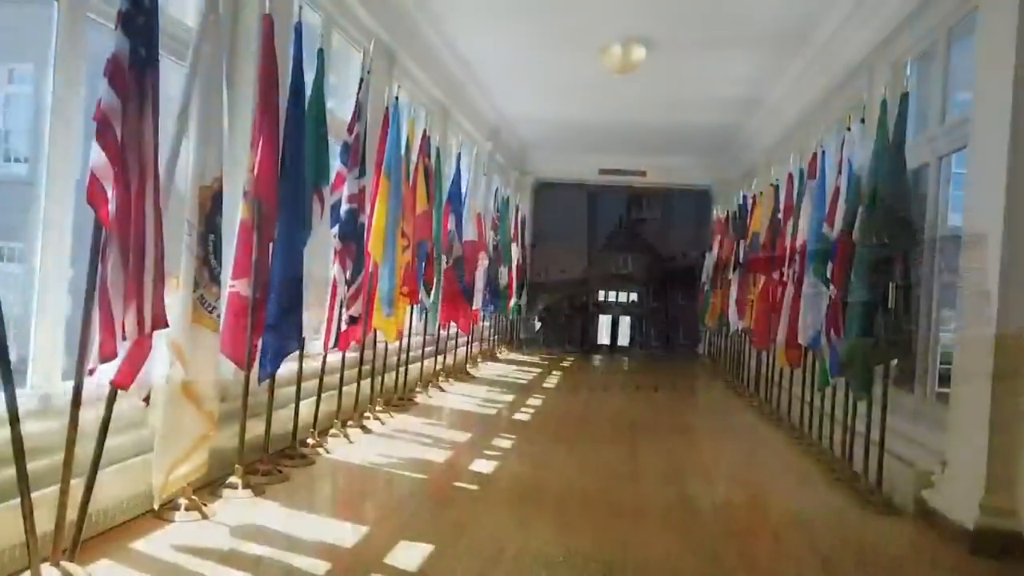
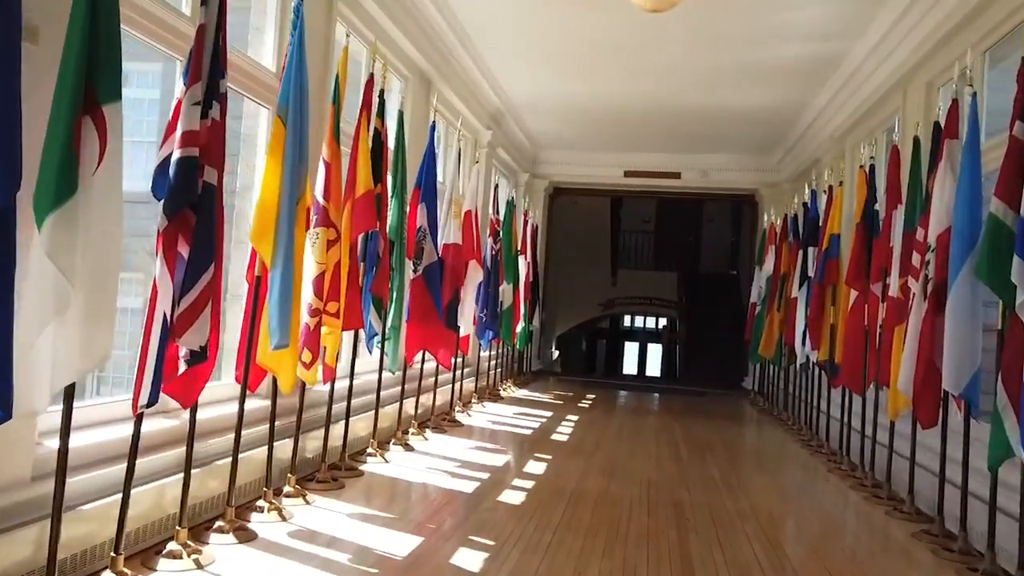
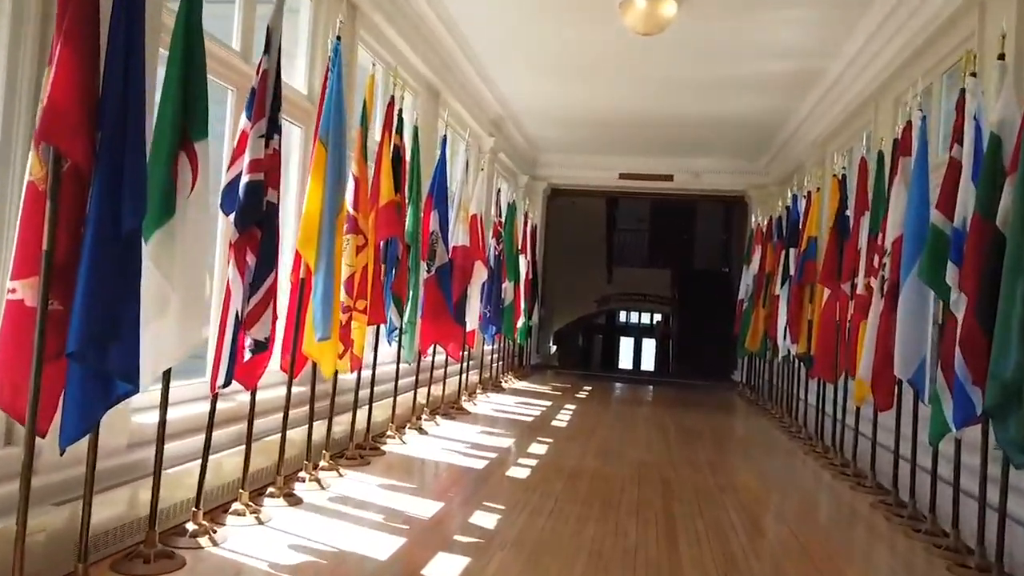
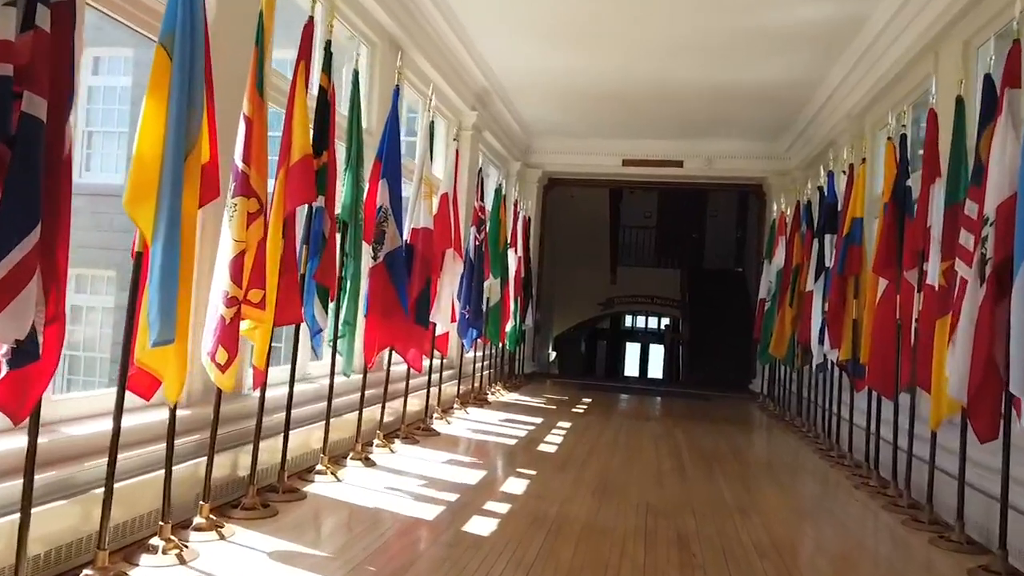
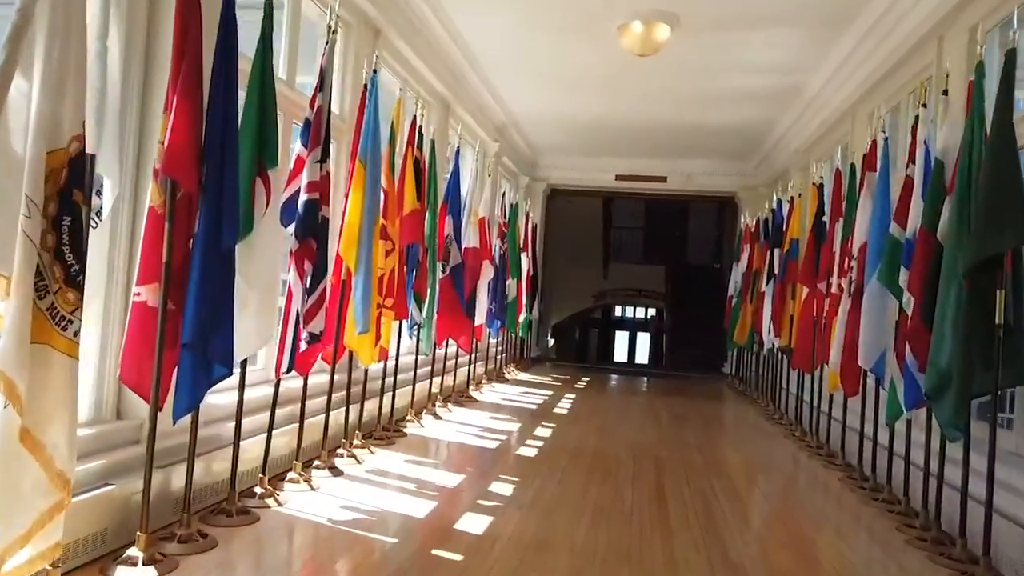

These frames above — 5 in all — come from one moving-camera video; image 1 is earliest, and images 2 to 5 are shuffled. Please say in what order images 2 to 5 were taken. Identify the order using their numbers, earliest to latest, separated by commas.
5, 3, 2, 4
